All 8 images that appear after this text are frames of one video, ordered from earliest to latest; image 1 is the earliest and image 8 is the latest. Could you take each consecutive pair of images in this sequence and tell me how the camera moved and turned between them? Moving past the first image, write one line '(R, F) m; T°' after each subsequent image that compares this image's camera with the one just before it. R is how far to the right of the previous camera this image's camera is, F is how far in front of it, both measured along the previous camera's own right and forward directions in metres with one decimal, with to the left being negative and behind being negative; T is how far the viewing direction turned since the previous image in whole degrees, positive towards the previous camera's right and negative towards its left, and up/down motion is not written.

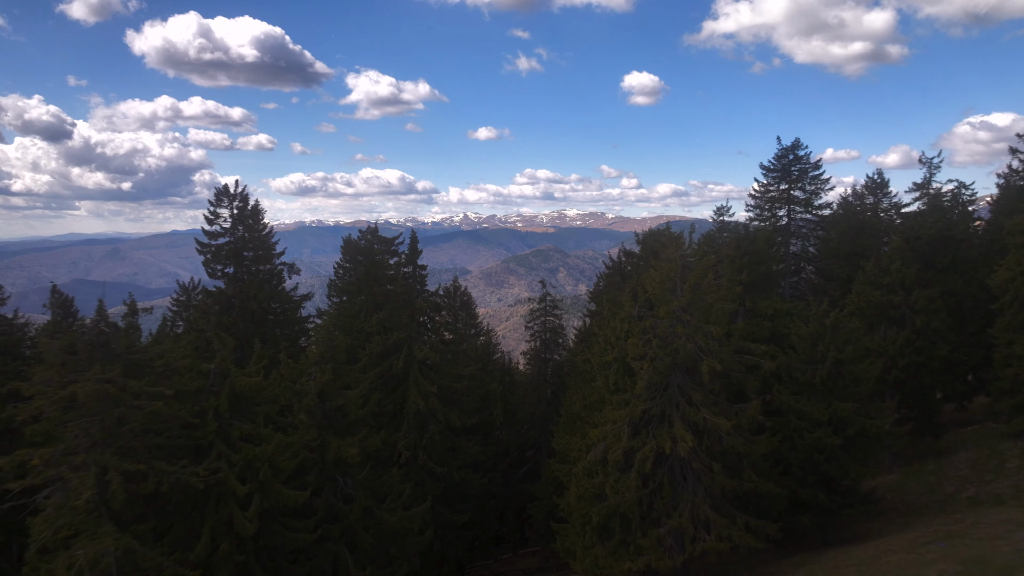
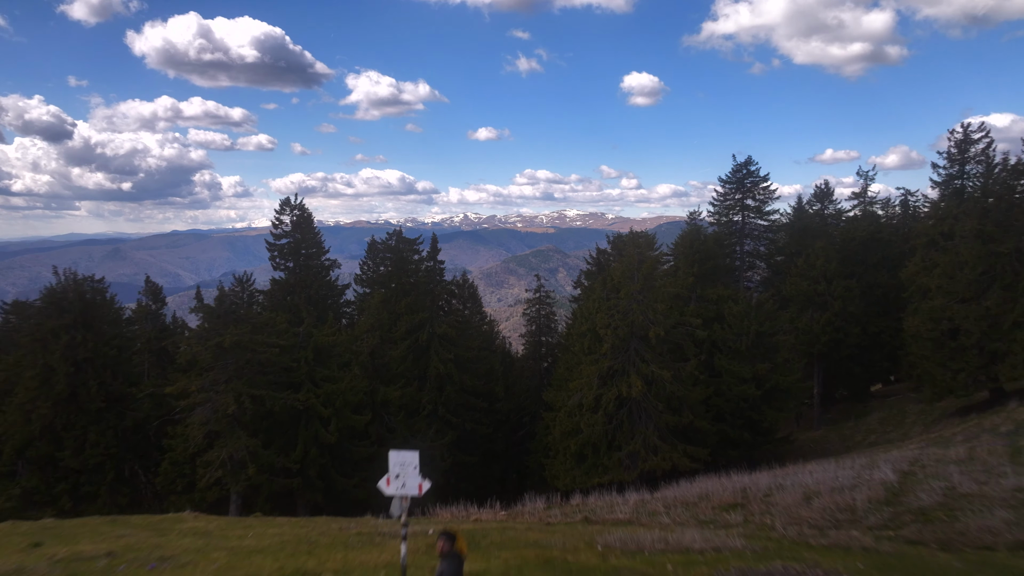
(0.0, -6.5) m; 0°
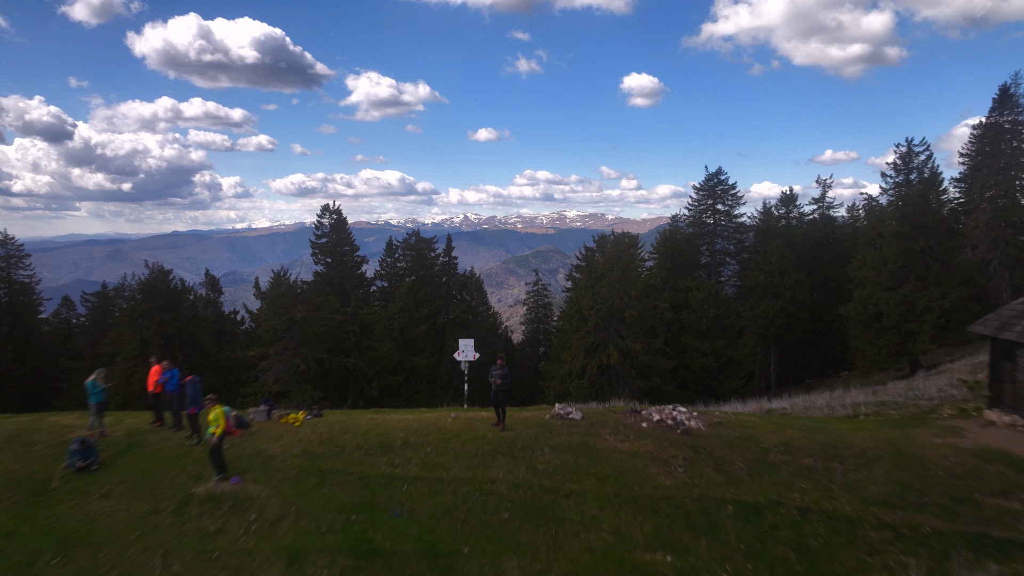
(-0.1, -6.0) m; 0°
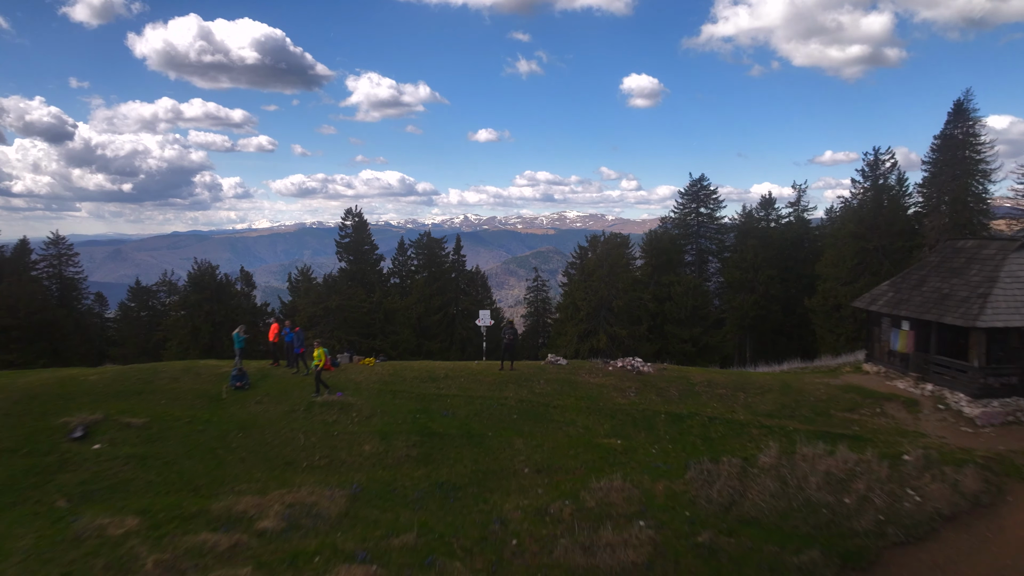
(-0.1, -4.5) m; 0°
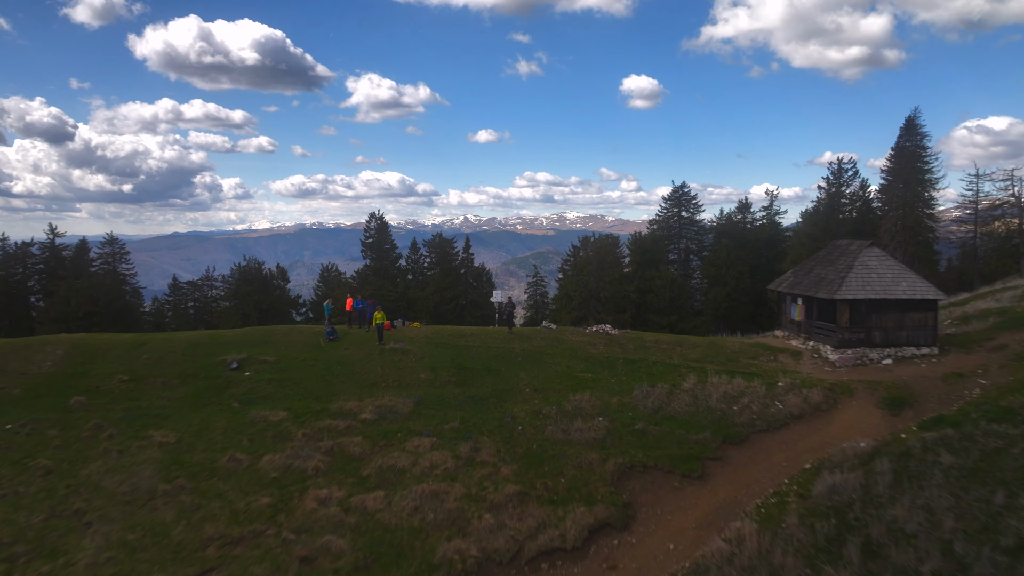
(-0.2, -6.0) m; 0°
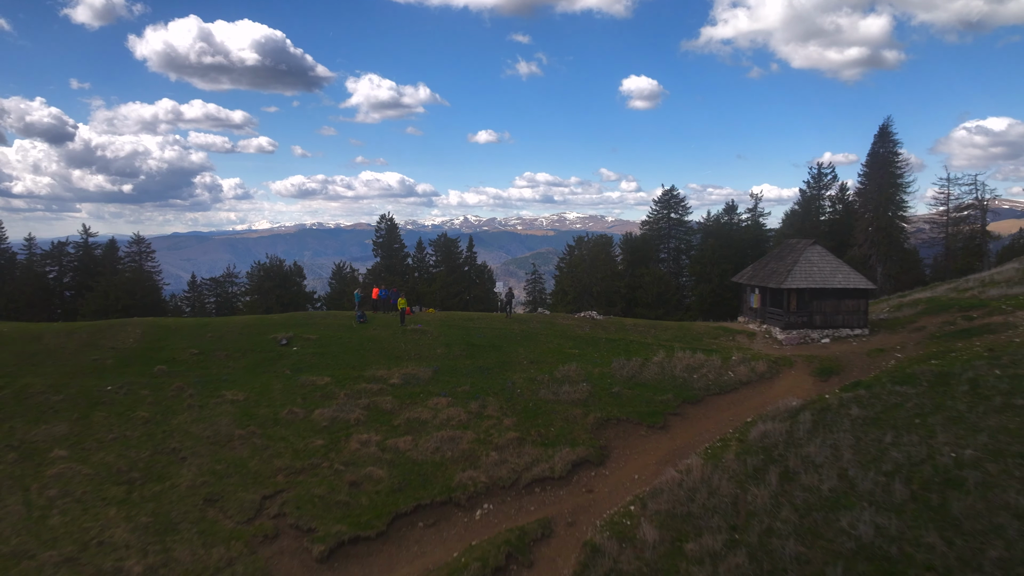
(0.0, -3.8) m; 0°
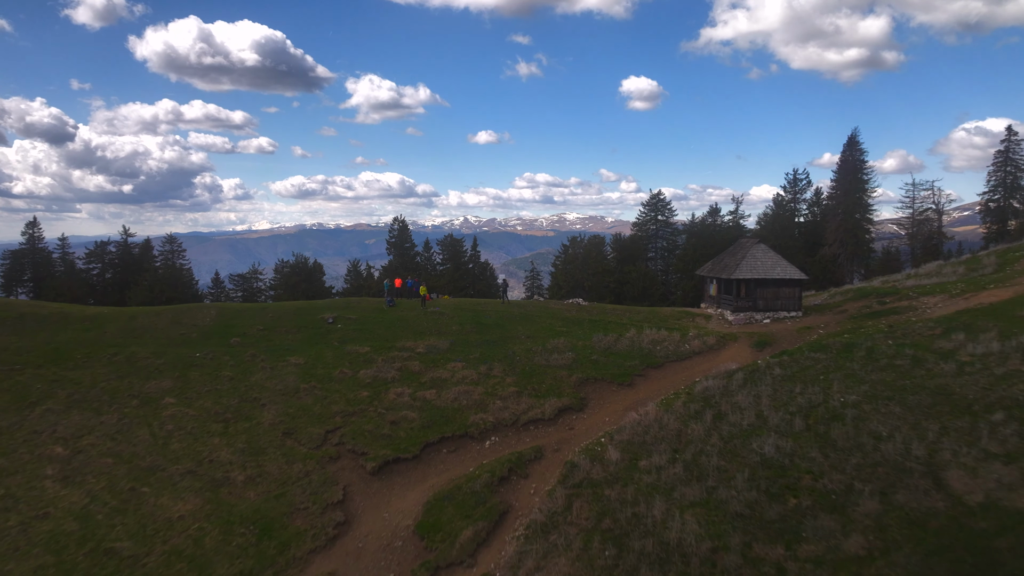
(0.0, -5.3) m; 0°
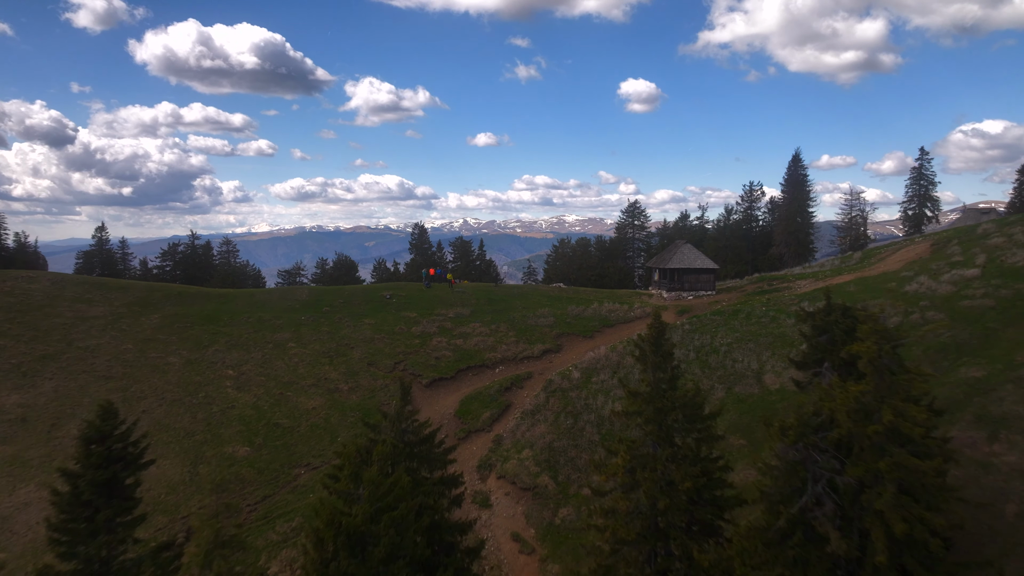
(-0.1, -12.1) m; 0°
